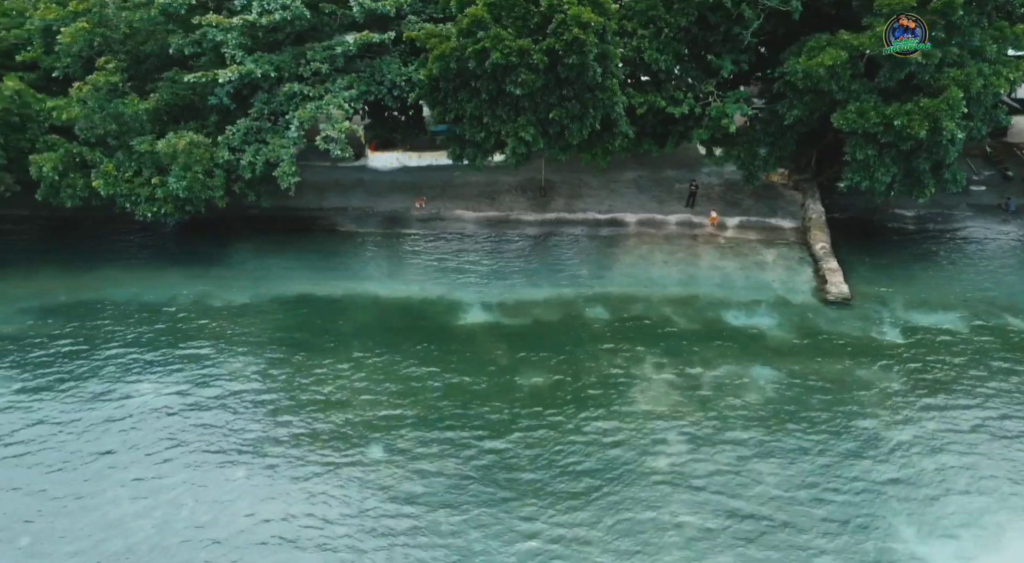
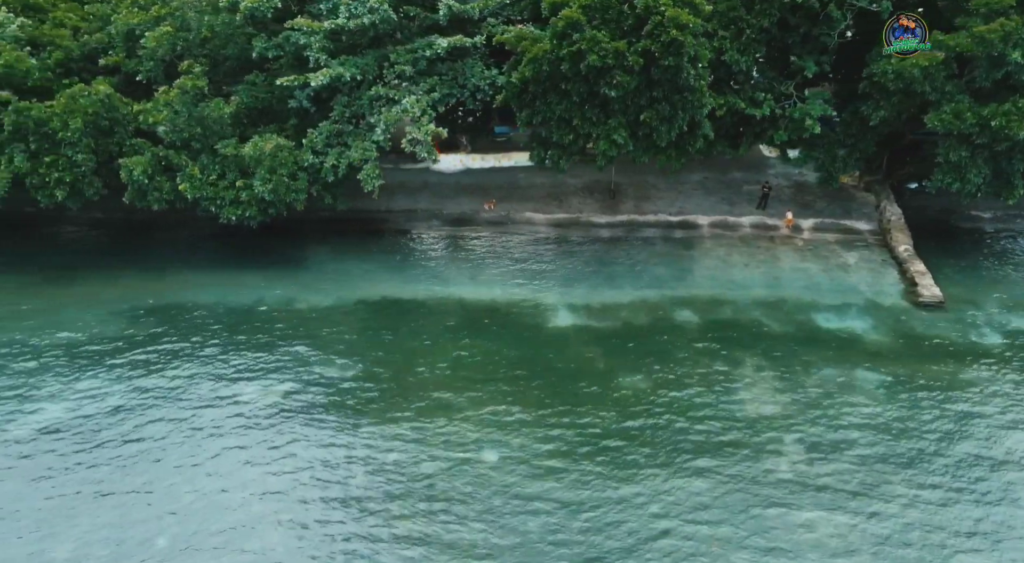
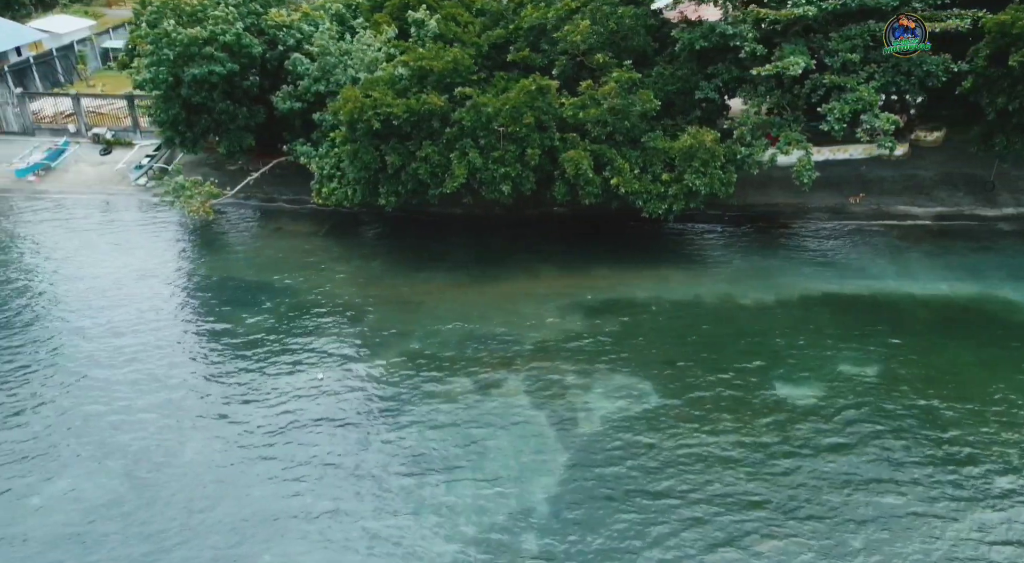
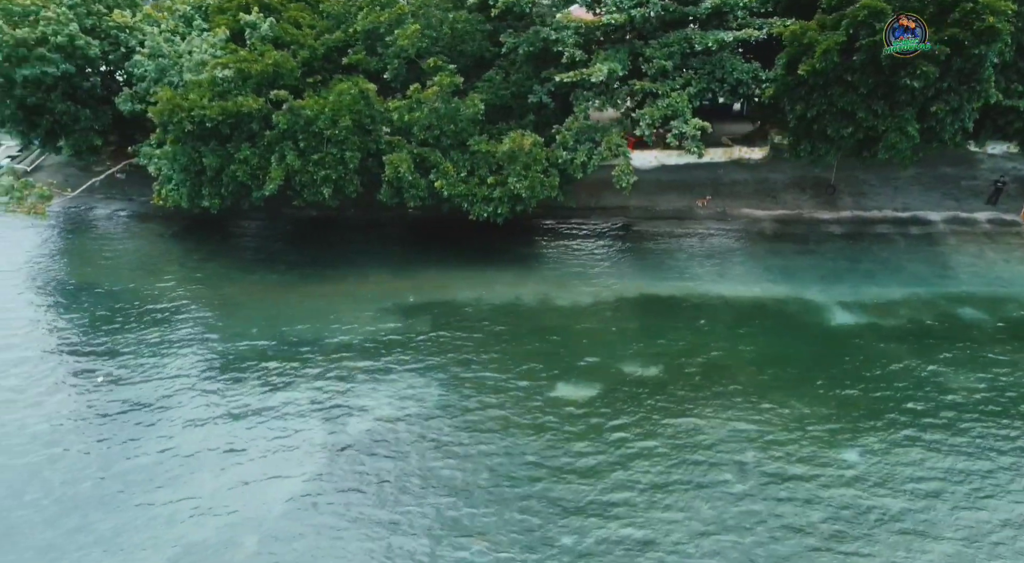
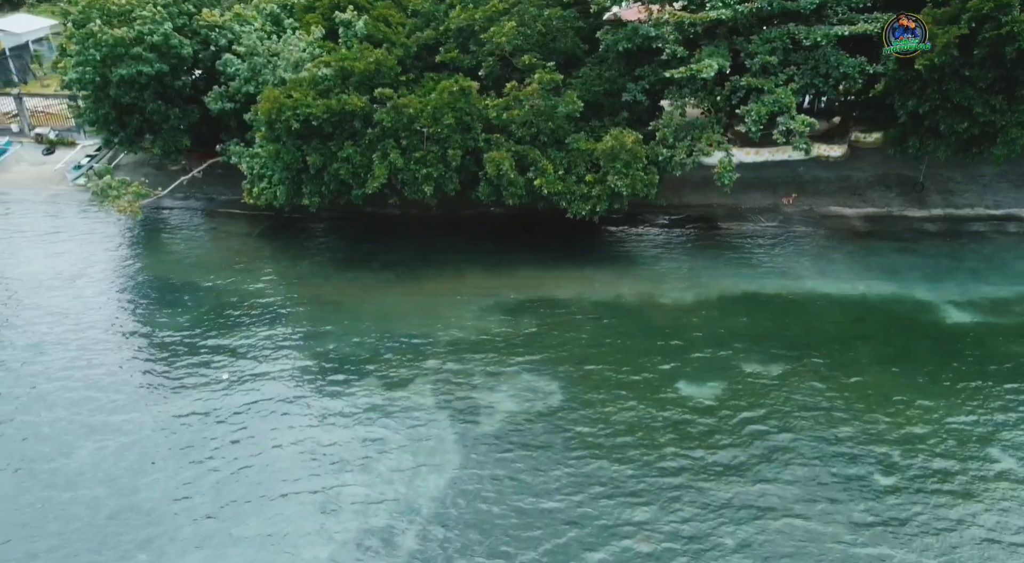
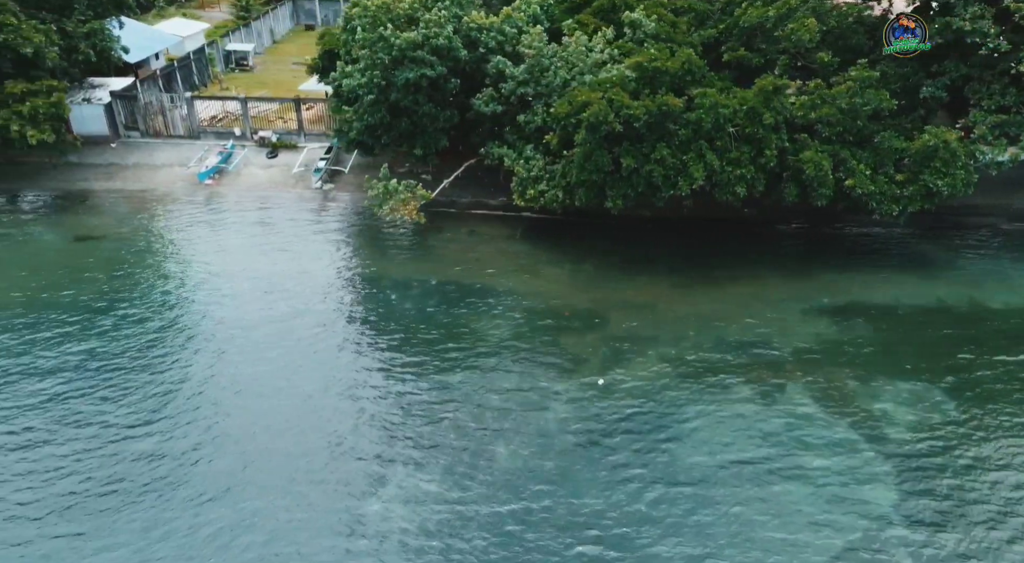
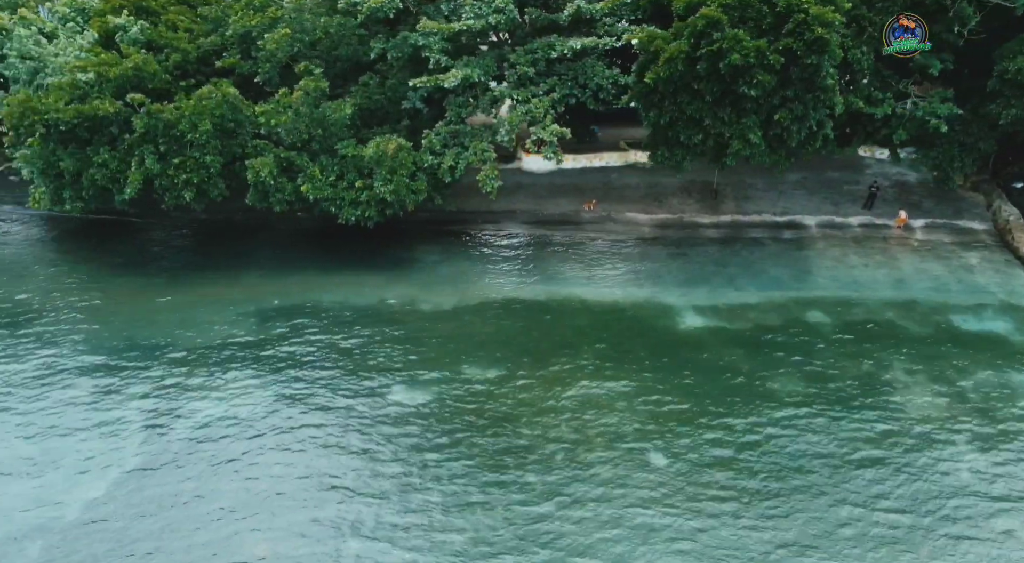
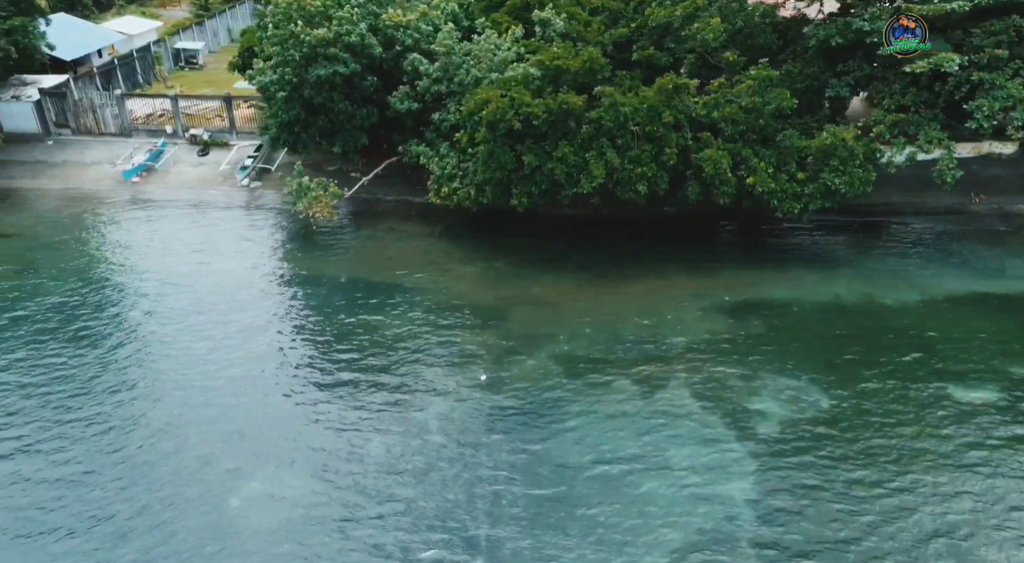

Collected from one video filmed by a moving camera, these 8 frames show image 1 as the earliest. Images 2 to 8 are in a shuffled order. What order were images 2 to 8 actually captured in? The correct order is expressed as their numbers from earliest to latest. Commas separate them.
2, 7, 4, 5, 3, 8, 6
